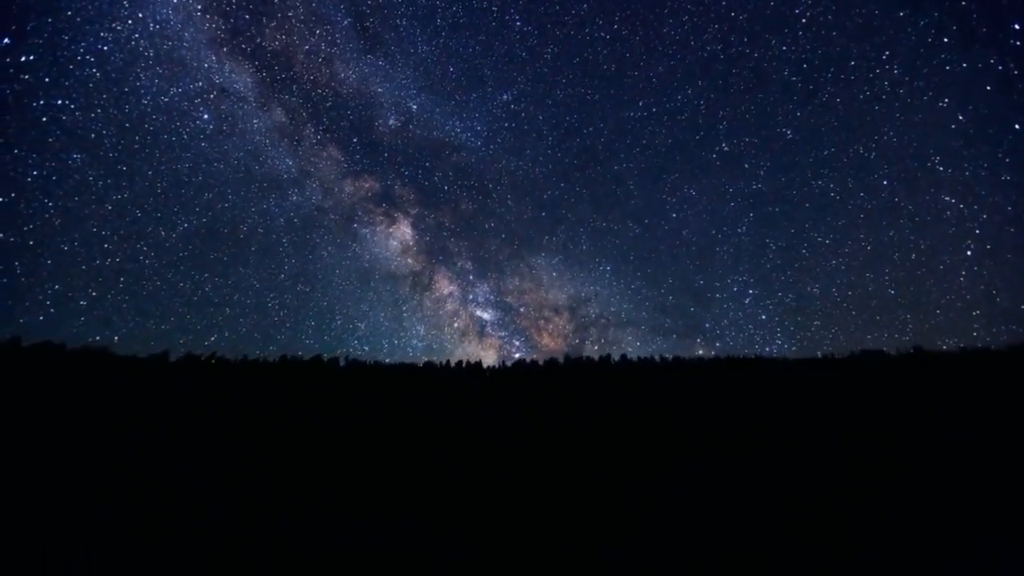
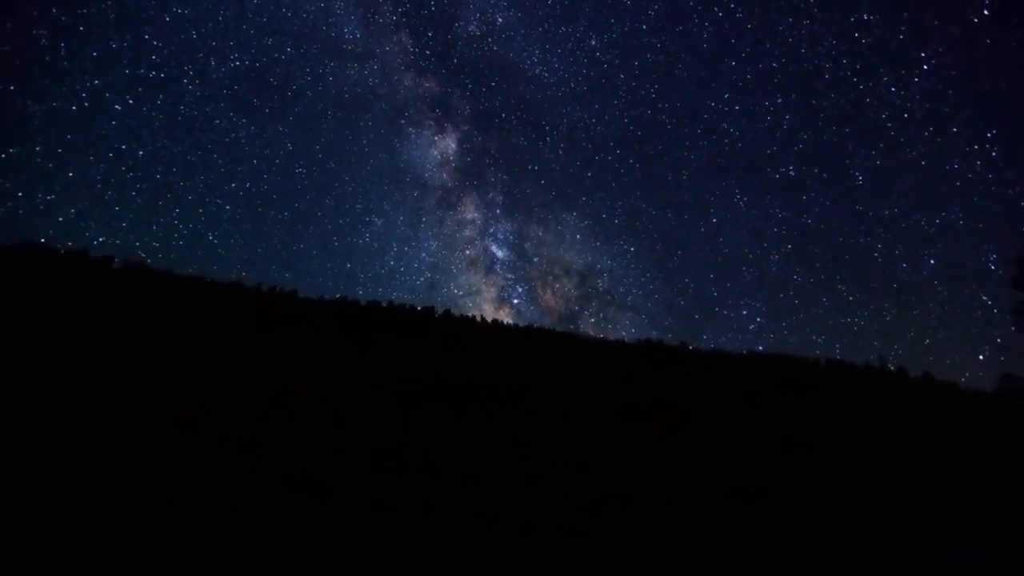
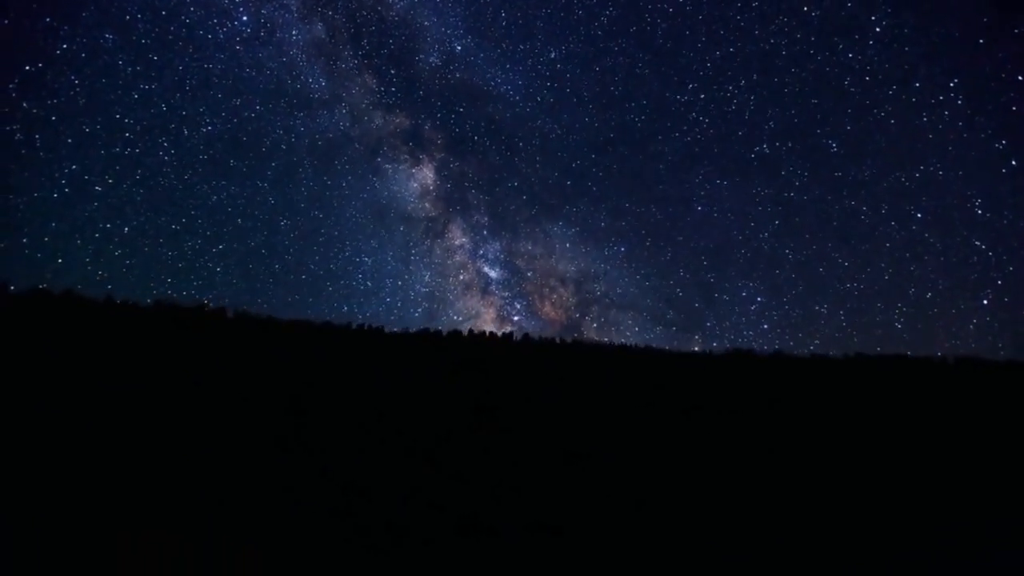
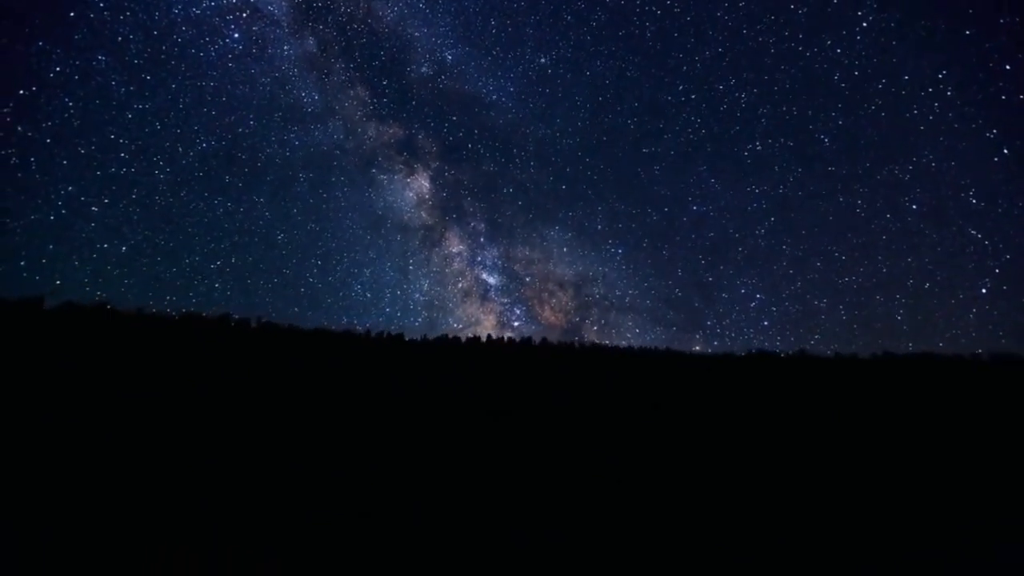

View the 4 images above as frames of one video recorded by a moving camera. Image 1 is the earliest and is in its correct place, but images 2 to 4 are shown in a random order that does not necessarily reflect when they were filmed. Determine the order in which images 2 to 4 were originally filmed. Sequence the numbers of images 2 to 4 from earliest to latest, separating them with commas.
4, 3, 2
